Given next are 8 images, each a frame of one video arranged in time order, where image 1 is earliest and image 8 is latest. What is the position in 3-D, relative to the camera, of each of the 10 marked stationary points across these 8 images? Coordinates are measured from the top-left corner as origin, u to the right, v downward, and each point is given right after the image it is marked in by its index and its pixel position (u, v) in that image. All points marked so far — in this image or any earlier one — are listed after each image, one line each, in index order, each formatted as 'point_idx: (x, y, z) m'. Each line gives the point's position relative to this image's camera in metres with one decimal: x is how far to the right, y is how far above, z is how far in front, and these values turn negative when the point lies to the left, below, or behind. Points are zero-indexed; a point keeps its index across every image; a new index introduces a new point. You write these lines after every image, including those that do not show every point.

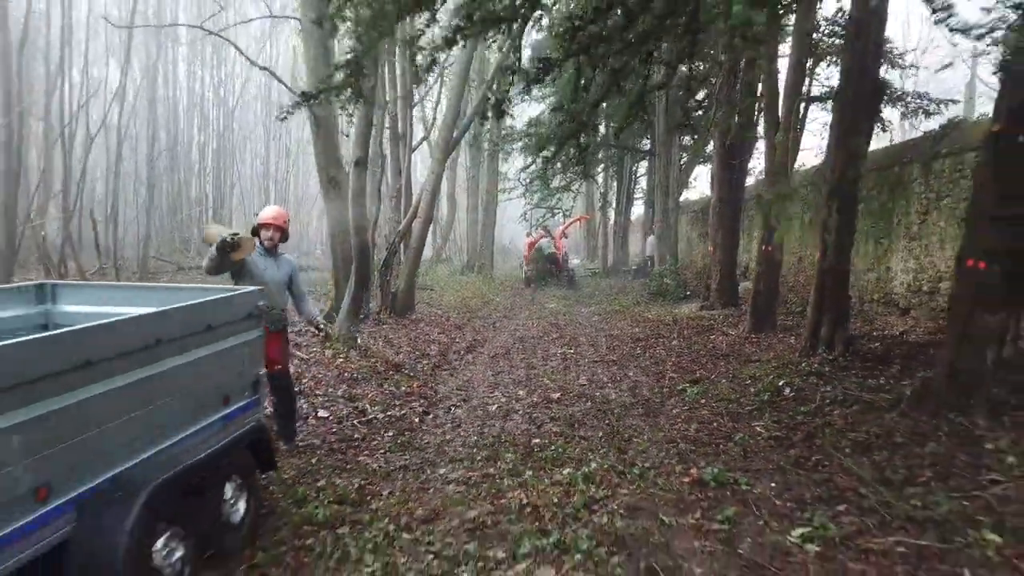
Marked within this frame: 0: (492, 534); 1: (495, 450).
0: (-0.1, -1.5, +3.6) m
1: (-0.1, -1.3, +5.0) m
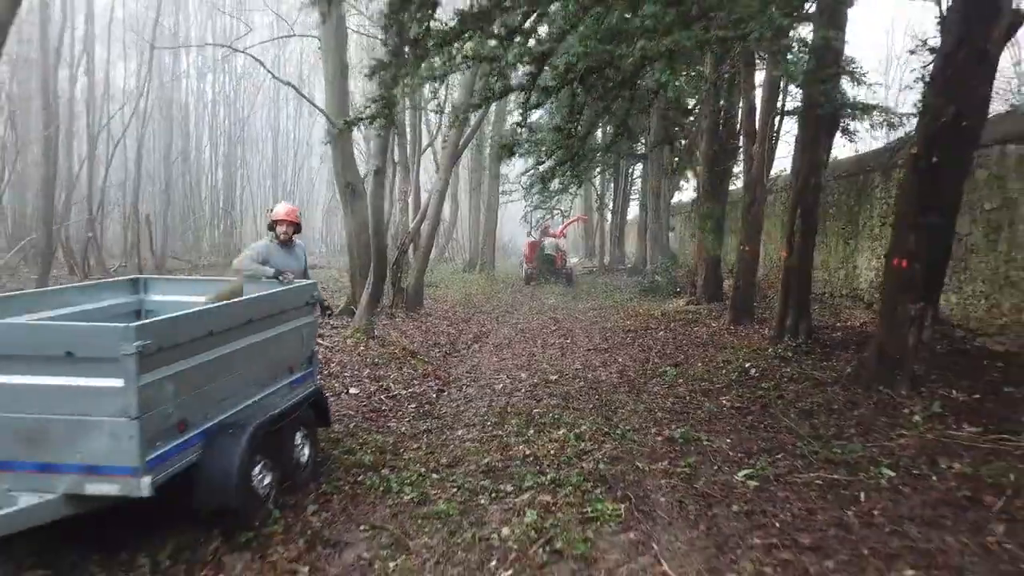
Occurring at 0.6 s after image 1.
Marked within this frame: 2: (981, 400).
0: (-0.1, -1.4, +4.6) m
1: (-0.1, -1.3, +6.0) m
2: (+4.1, -1.0, +5.3) m
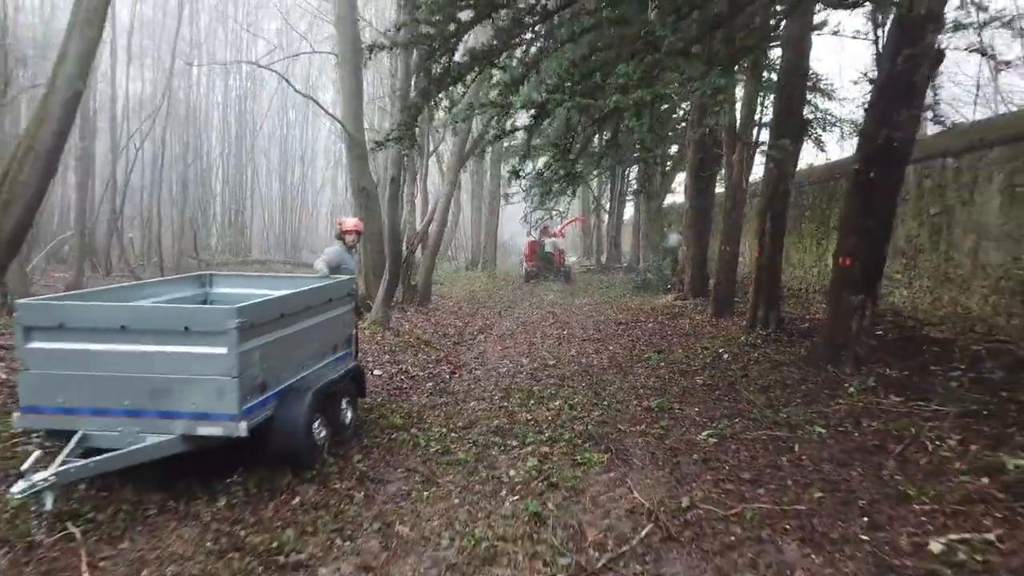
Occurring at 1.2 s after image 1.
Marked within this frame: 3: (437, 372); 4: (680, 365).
0: (0.0, -1.4, +5.6) m
1: (-0.1, -1.2, +7.0) m
2: (+4.2, -0.9, +6.3) m
3: (-1.0, -1.1, +8.1) m
4: (+2.2, -1.0, +7.9) m
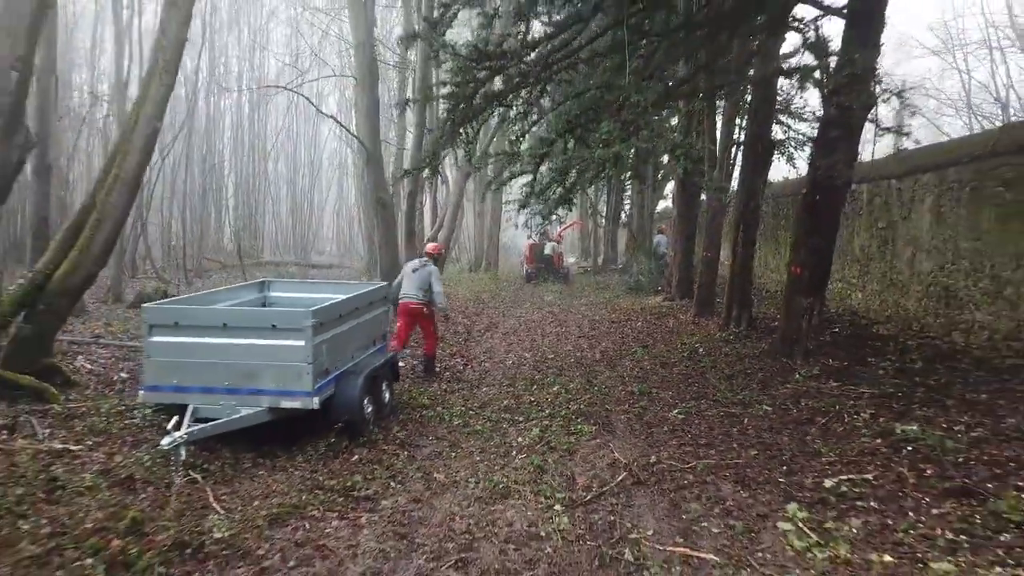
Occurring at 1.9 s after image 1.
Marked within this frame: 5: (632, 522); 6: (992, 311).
0: (+0.1, -1.4, +6.9) m
1: (0.0, -1.3, +8.2) m
2: (+4.2, -1.0, +7.6) m
3: (-0.9, -1.2, +9.4) m
4: (+2.3, -1.1, +9.2) m
5: (+0.9, -1.7, +4.4) m
6: (+5.6, -0.3, +7.0) m
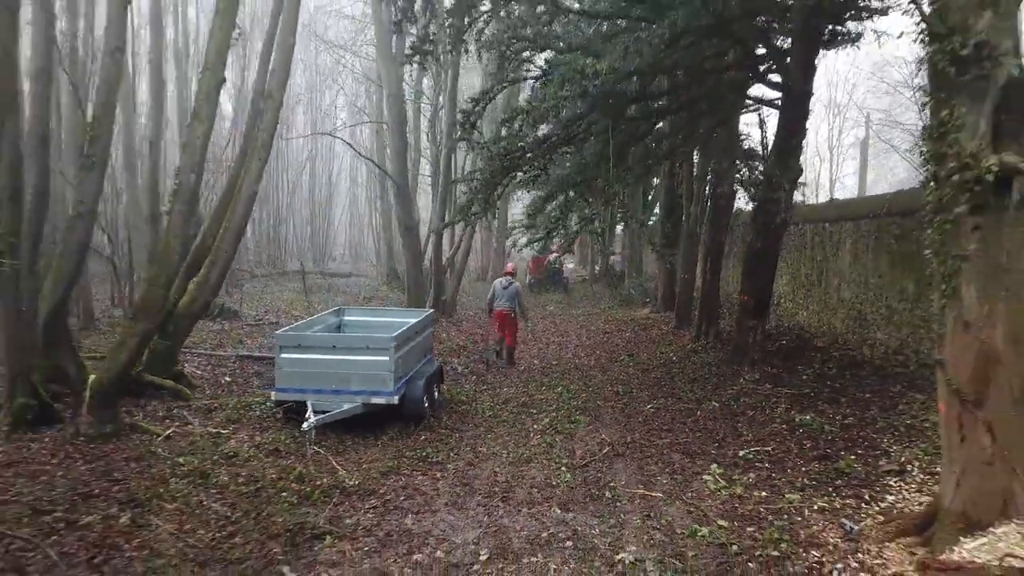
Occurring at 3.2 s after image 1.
0: (+0.3, -1.8, +9.3) m
1: (+0.3, -1.7, +10.6) m
2: (+4.5, -1.4, +9.9) m
3: (-0.7, -1.6, +11.7) m
4: (+2.5, -1.5, +11.6) m
5: (+1.1, -2.1, +6.7) m
6: (+5.9, -0.7, +9.4) m
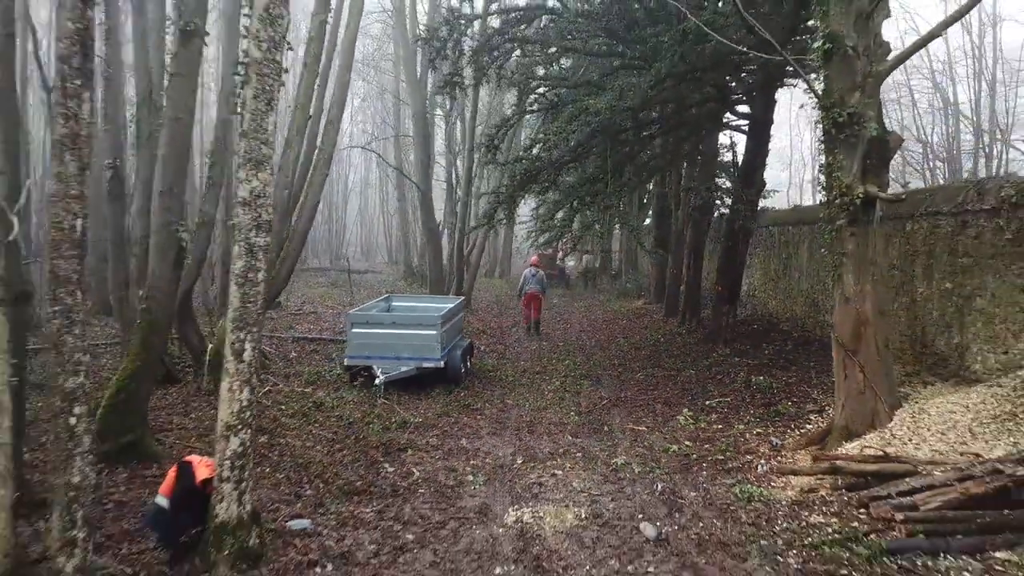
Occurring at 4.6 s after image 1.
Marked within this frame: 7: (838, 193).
0: (+0.6, -1.7, +11.5) m
1: (+0.6, -1.5, +12.8) m
2: (+4.8, -1.2, +12.2) m
3: (-0.4, -1.4, +14.0) m
4: (+2.9, -1.3, +13.8) m
5: (+1.4, -1.9, +9.0) m
6: (+6.2, -0.5, +11.6) m
7: (+3.7, +1.1, +6.8) m
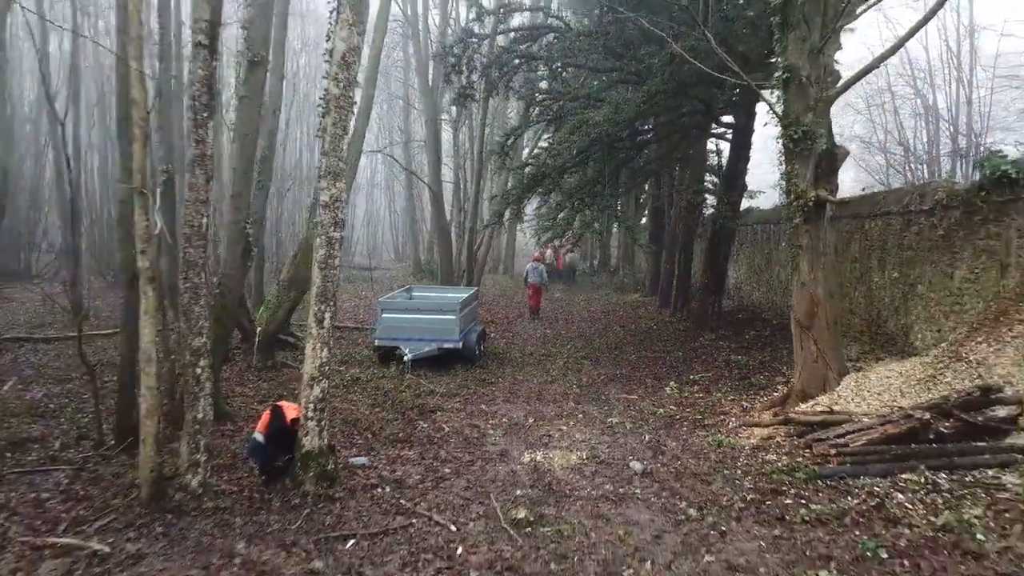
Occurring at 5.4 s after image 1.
0: (+0.8, -1.5, +12.9) m
1: (+0.8, -1.3, +14.3) m
2: (+5.0, -1.0, +13.6) m
3: (-0.2, -1.2, +15.4) m
4: (+3.0, -1.1, +15.2) m
5: (+1.6, -1.7, +10.4) m
6: (+6.4, -0.3, +13.1) m
7: (+3.9, +1.2, +8.2) m
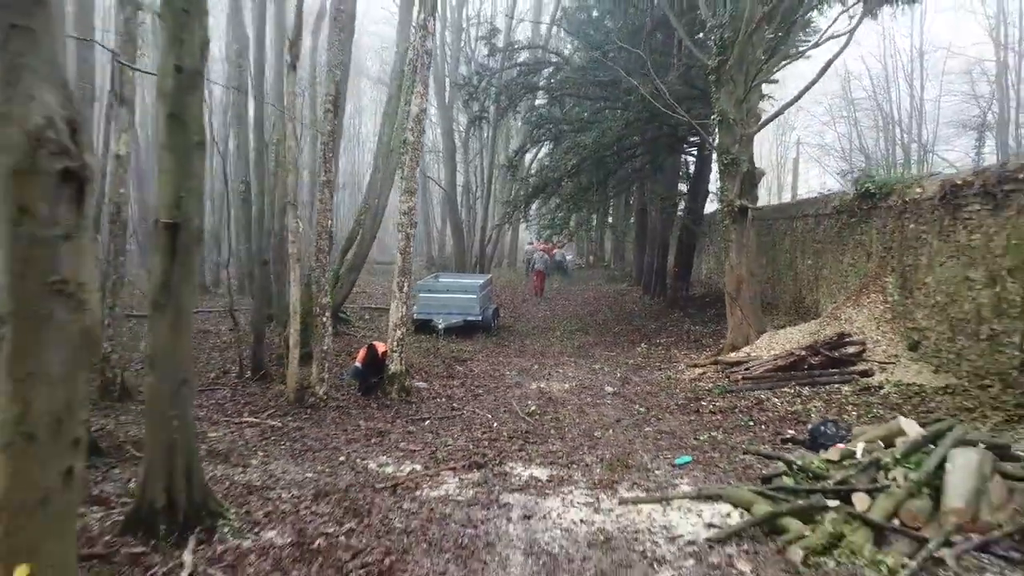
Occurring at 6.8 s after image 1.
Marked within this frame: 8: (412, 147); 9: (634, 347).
0: (+1.0, -1.1, +16.1) m
1: (+1.0, -1.0, +17.5) m
2: (+5.2, -0.7, +16.8) m
3: (0.0, -0.9, +18.6) m
4: (+3.2, -0.7, +18.4) m
5: (+1.8, -1.4, +13.6) m
6: (+6.6, 0.0, +16.3) m
7: (+4.1, +1.6, +11.4) m
8: (-1.6, +2.2, +9.3) m
9: (+2.8, -1.4, +13.6) m
